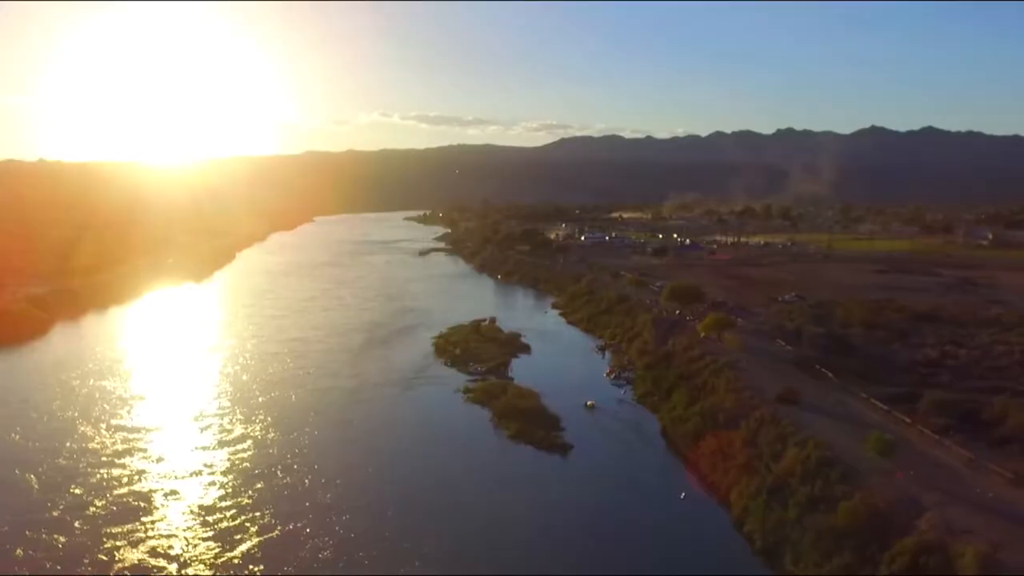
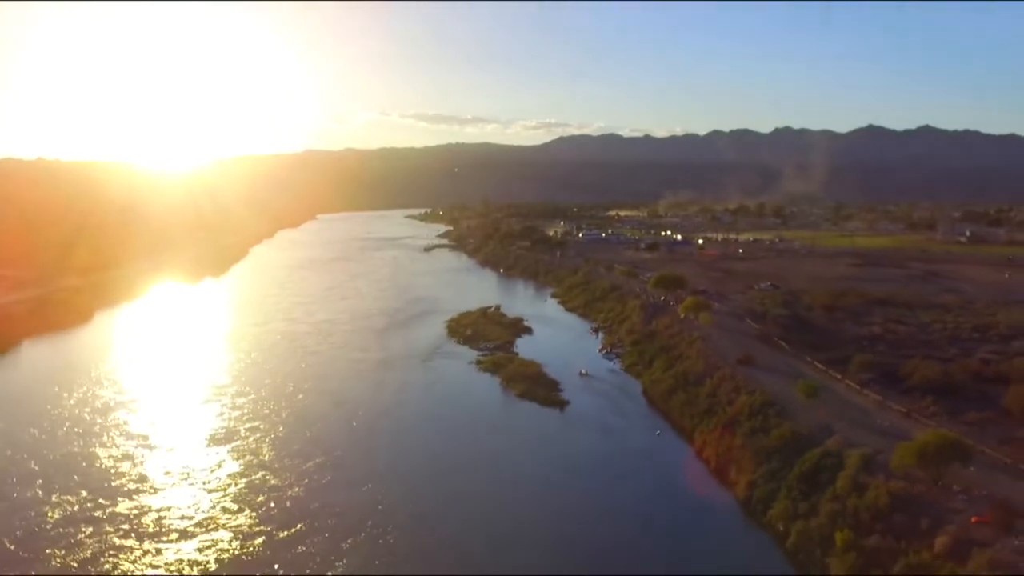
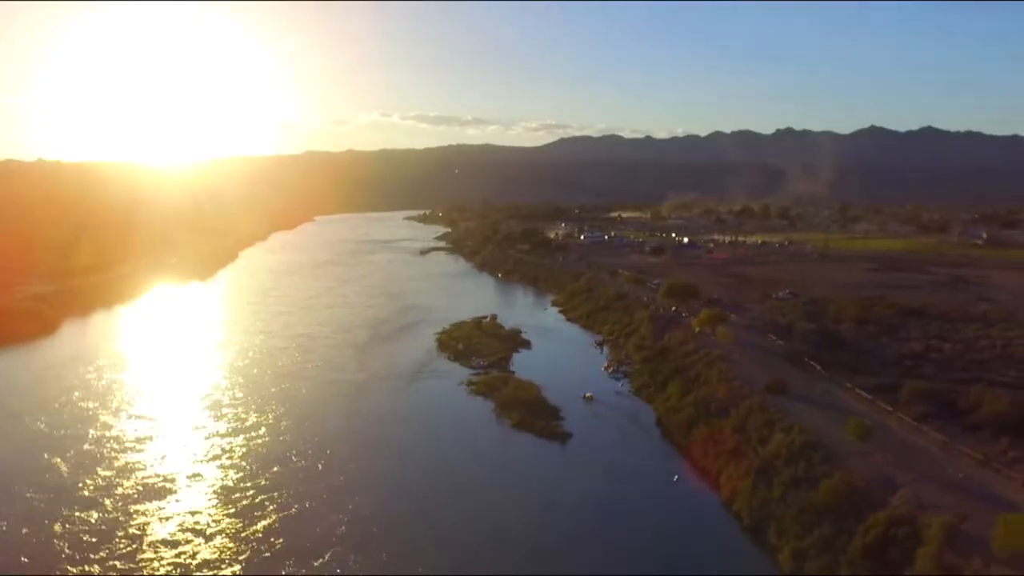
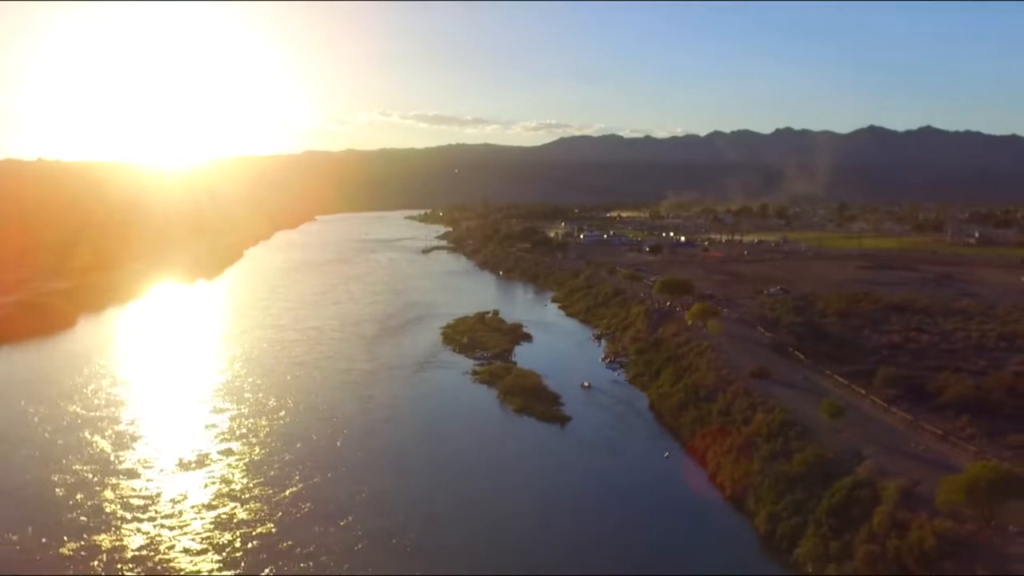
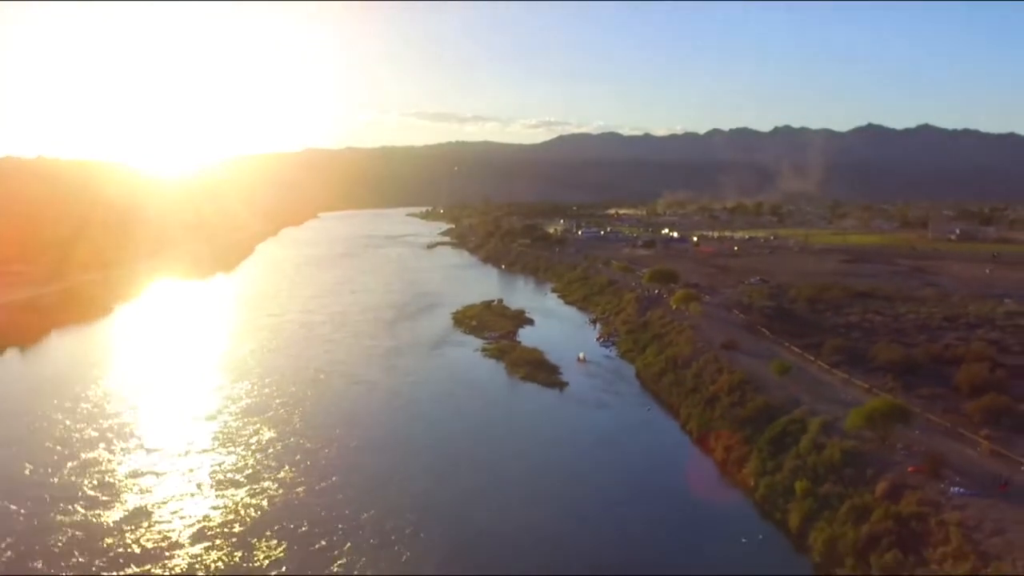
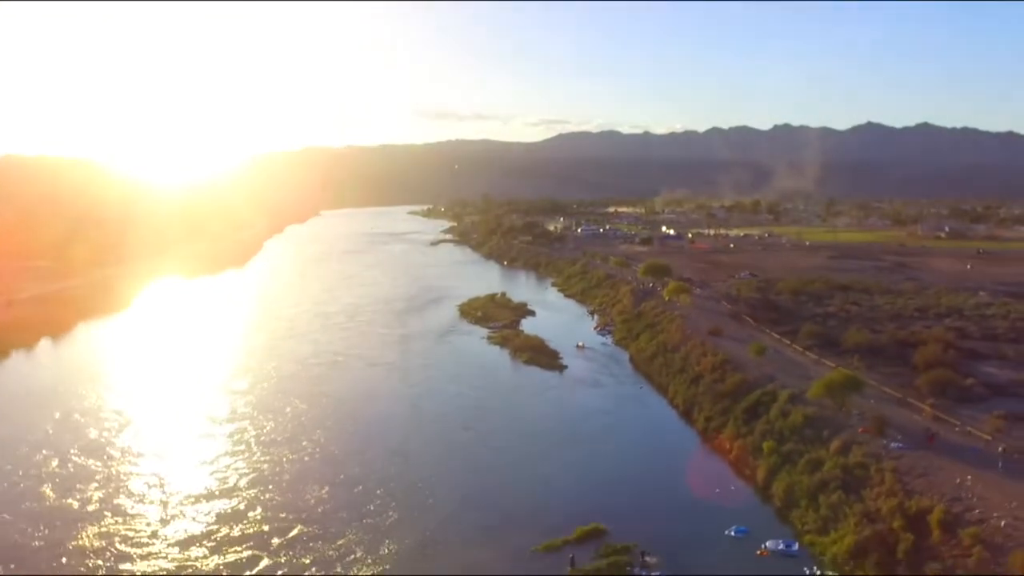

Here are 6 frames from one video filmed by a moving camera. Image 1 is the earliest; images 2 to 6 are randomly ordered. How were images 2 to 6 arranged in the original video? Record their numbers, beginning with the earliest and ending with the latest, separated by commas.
3, 4, 2, 5, 6
